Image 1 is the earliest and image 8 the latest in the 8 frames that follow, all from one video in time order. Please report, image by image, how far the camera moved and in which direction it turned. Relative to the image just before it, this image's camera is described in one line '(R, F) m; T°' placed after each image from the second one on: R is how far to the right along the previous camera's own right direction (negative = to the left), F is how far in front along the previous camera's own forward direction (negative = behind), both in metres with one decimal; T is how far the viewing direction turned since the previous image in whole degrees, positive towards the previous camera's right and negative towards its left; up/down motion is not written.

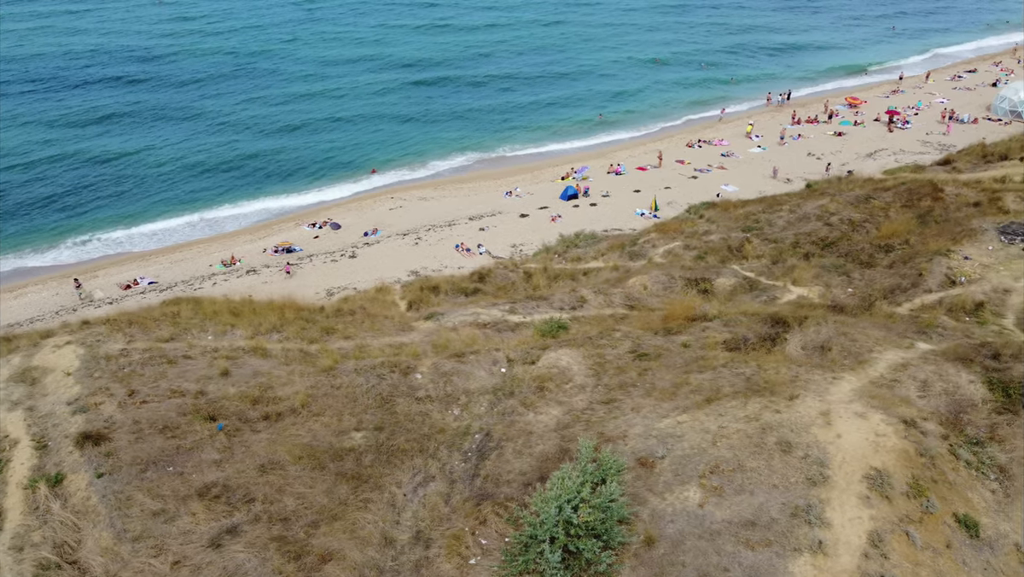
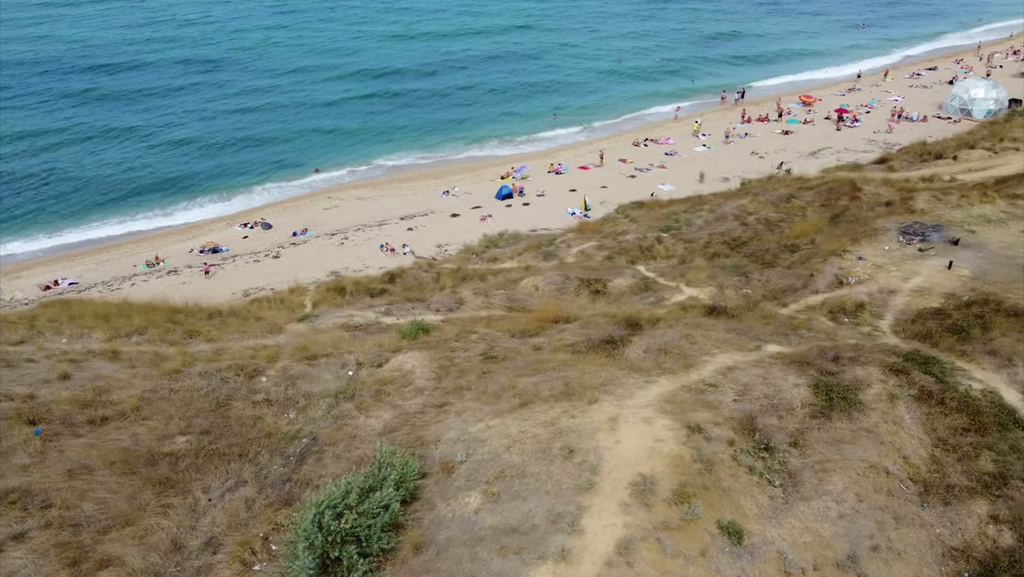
(+3.9, +0.1) m; 0°
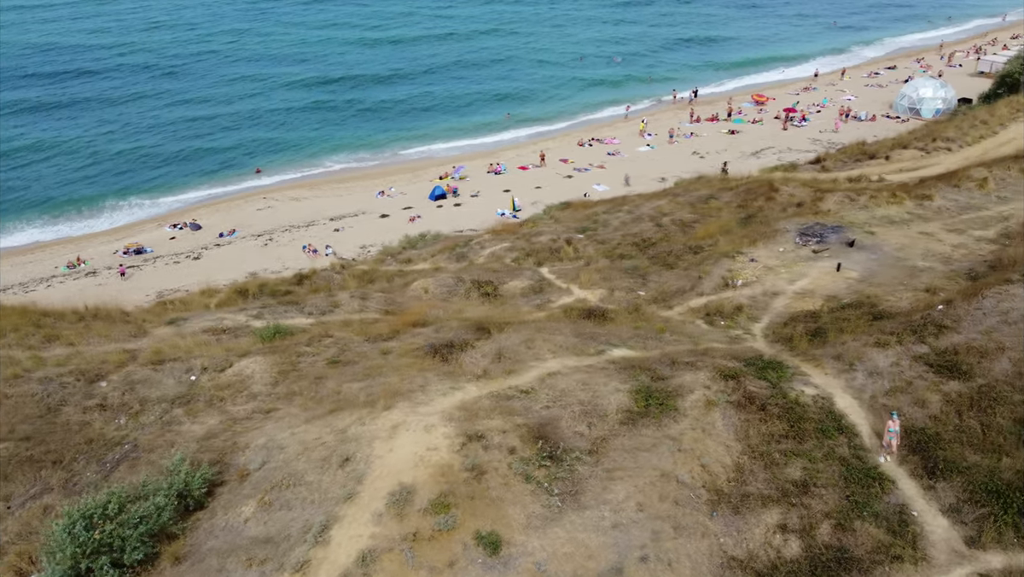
(+3.9, +0.2) m; 0°
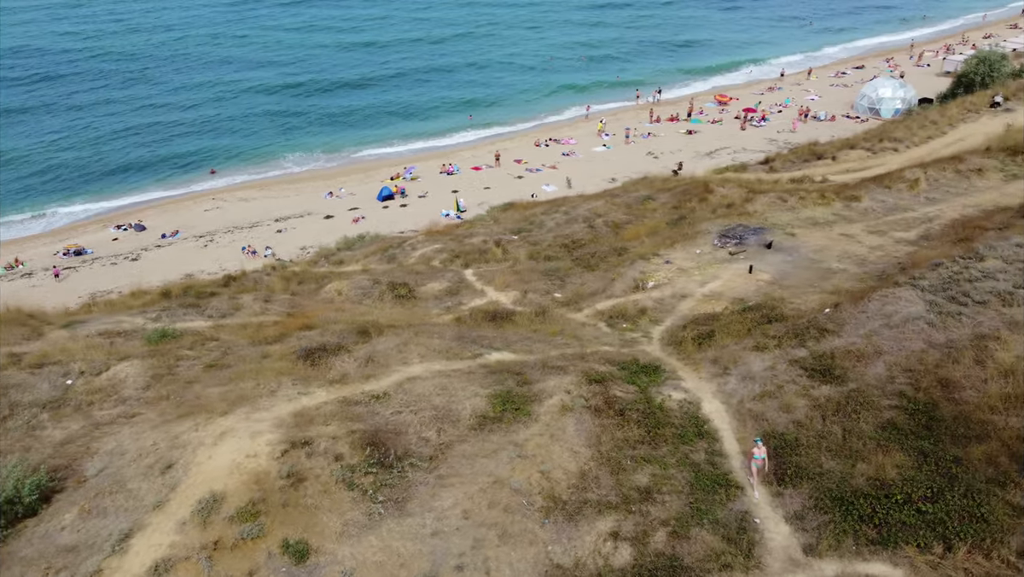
(+3.0, +0.1) m; 0°
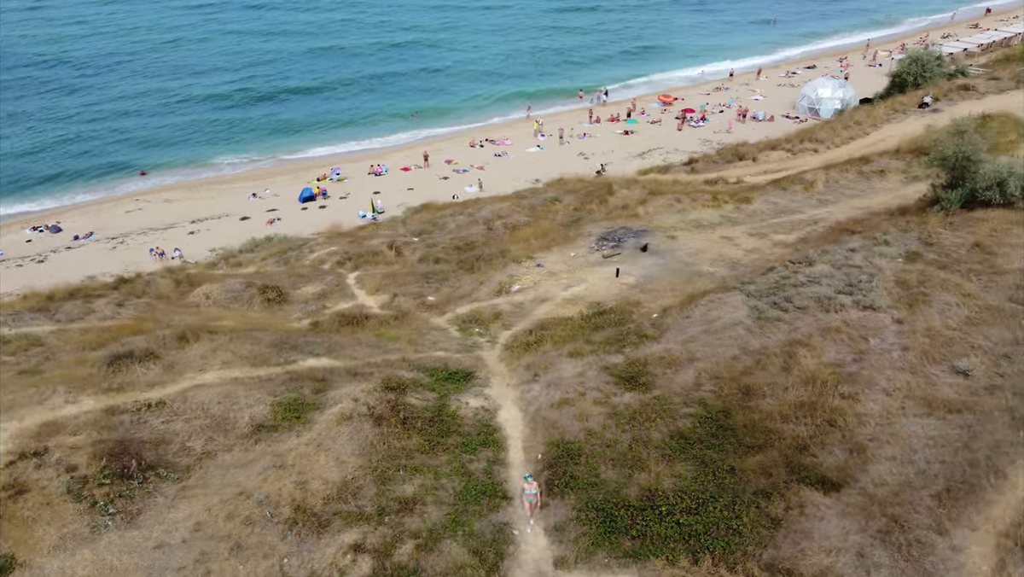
(+4.5, +0.2) m; 0°
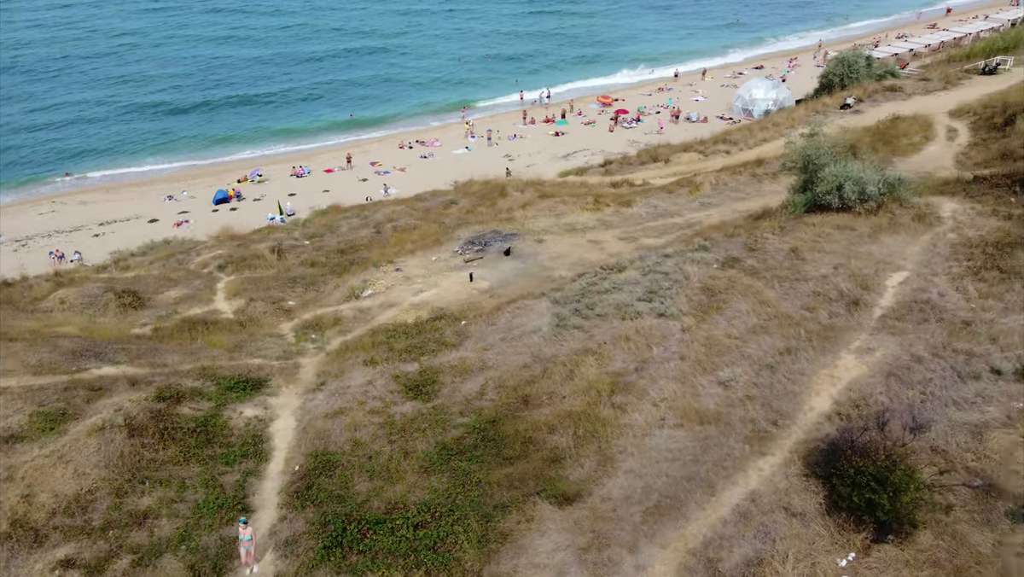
(+4.9, +0.3) m; 0°
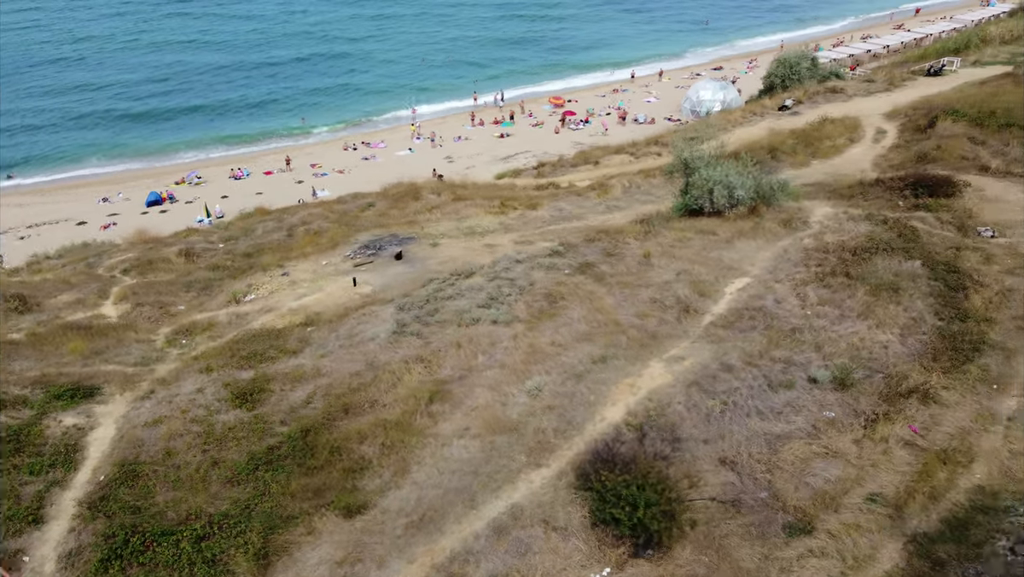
(+3.8, +0.2) m; 0°
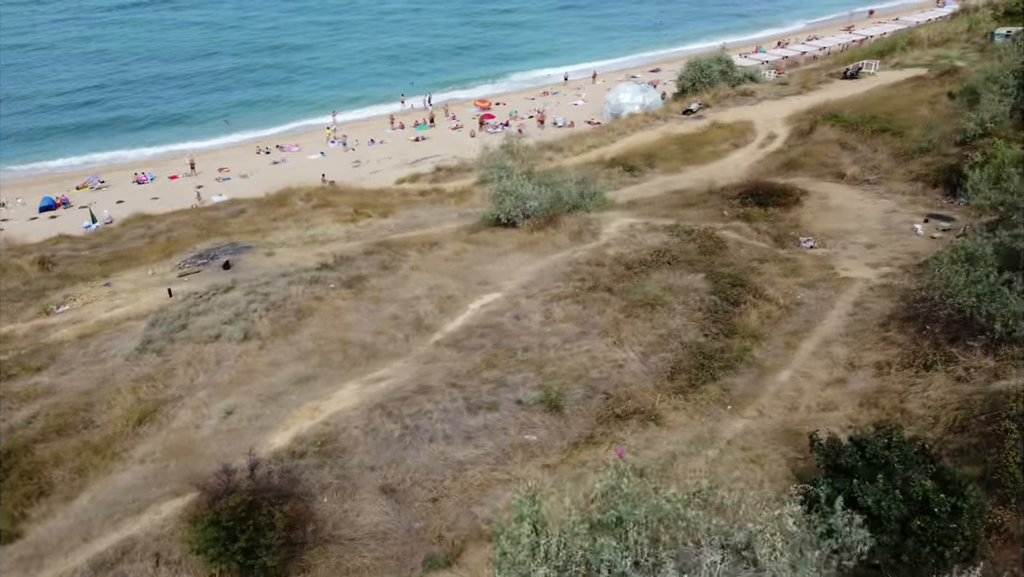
(+5.8, +0.4) m; 0°
